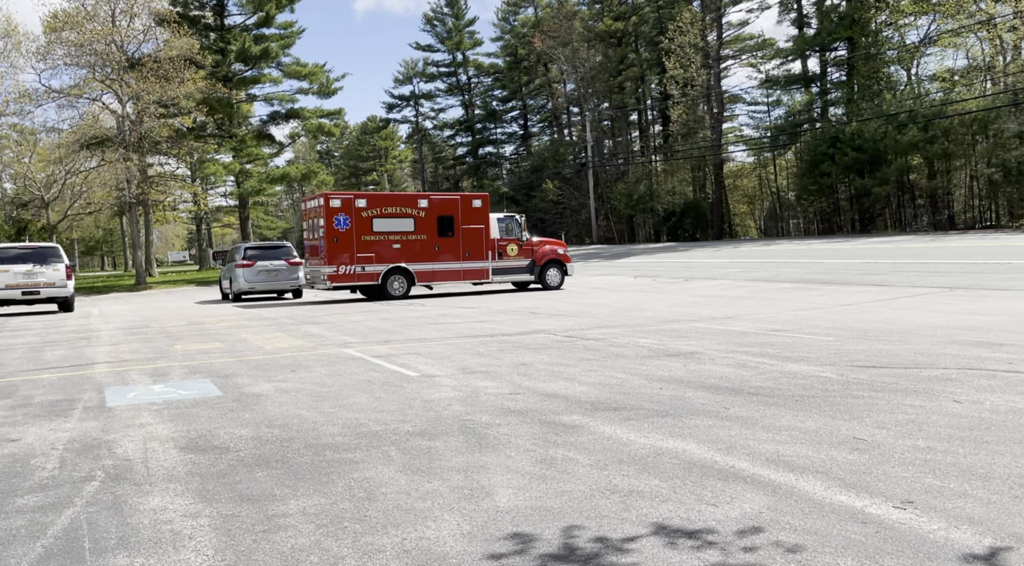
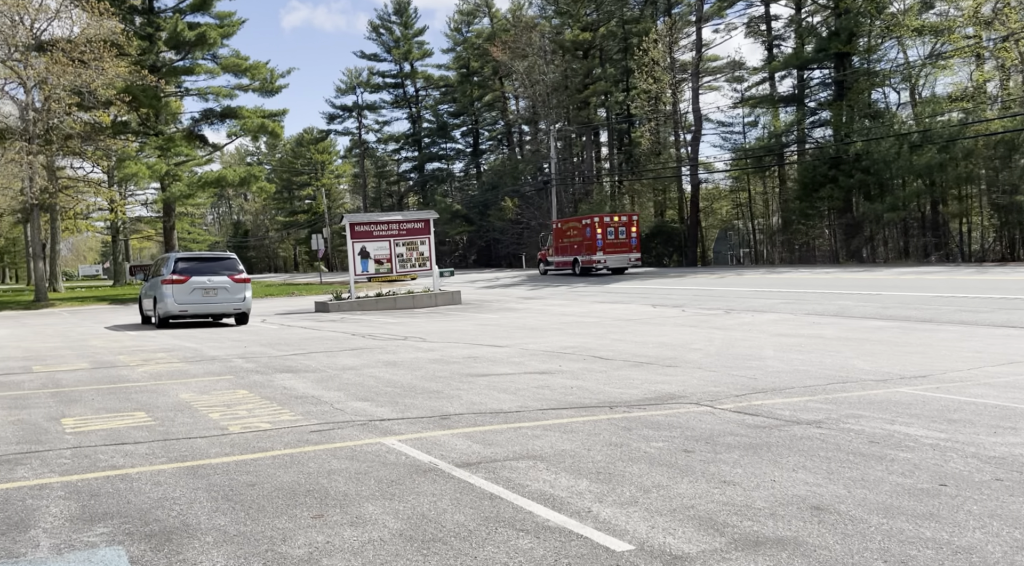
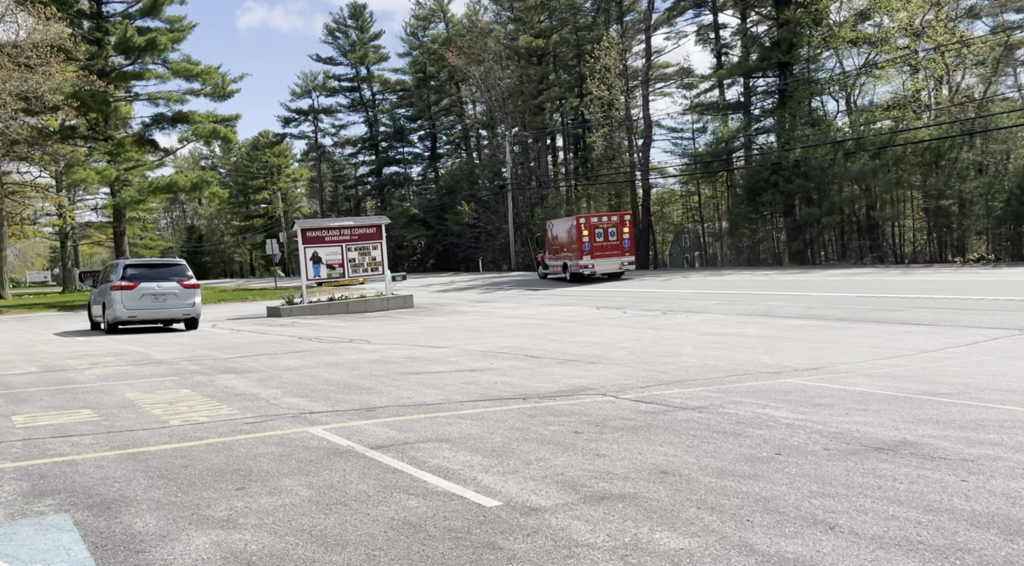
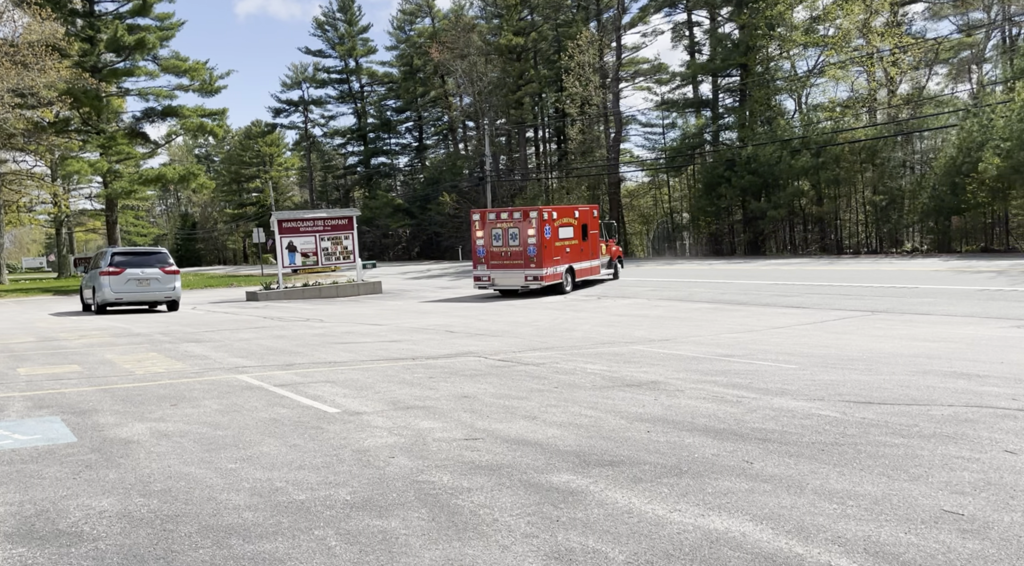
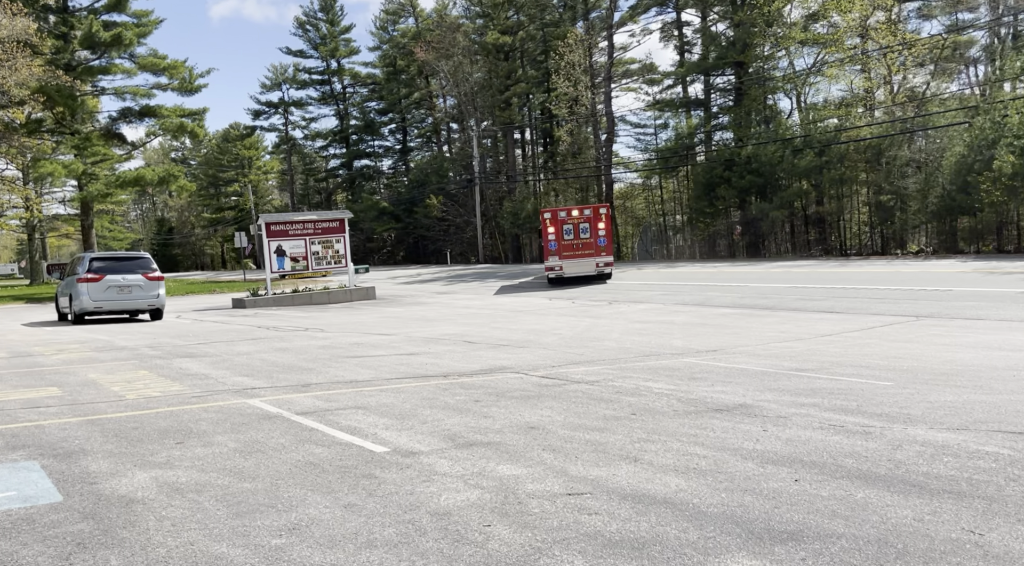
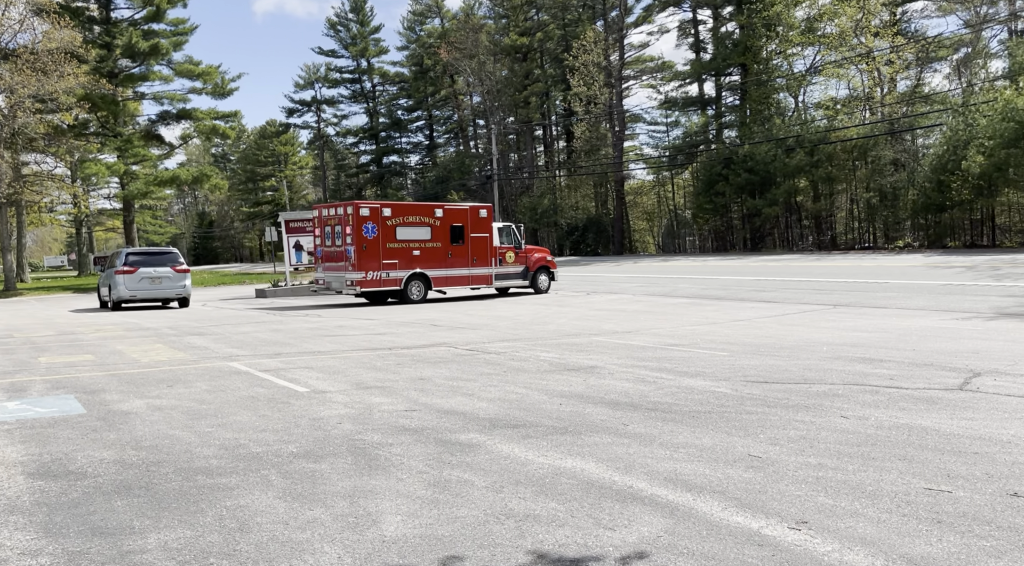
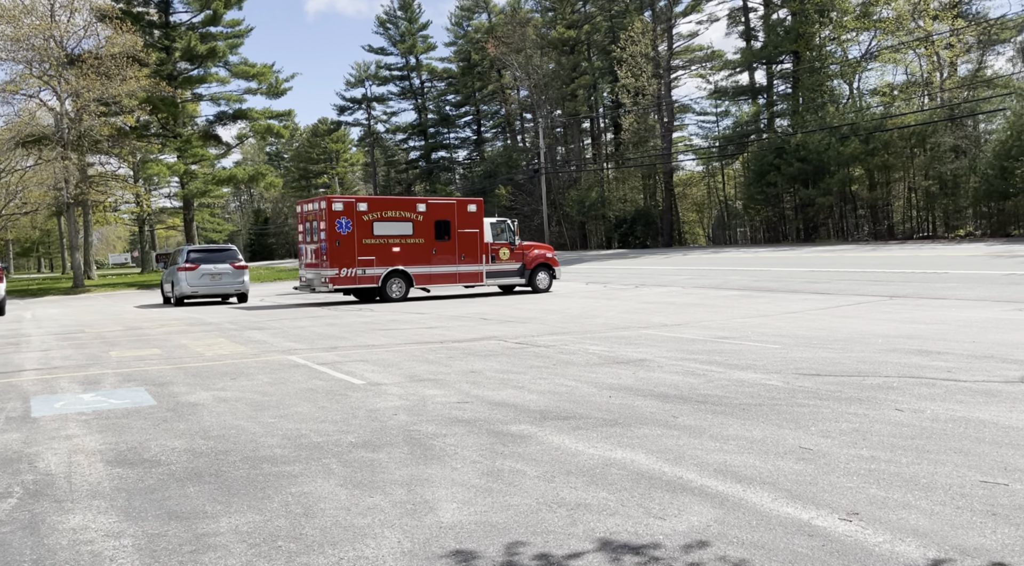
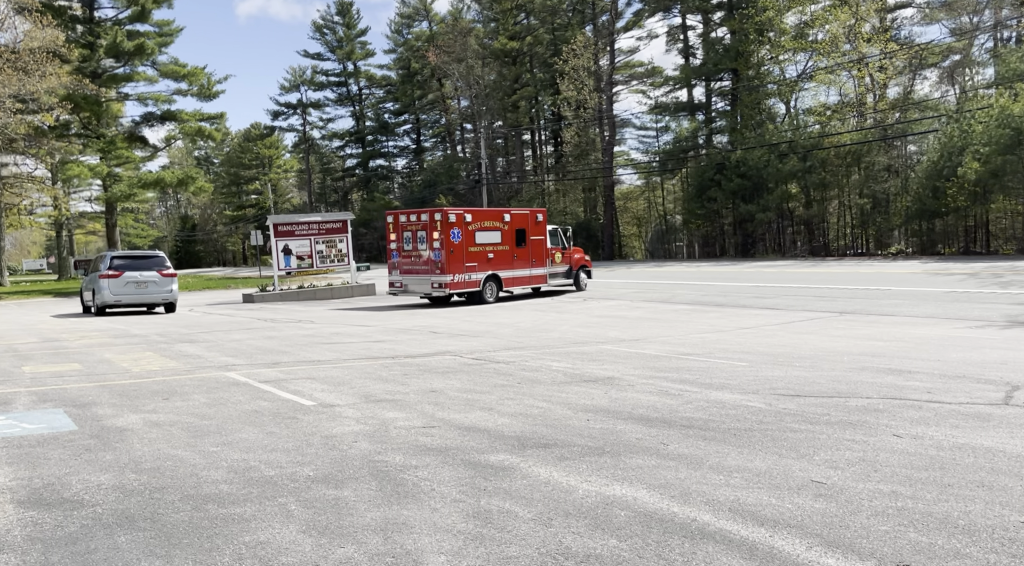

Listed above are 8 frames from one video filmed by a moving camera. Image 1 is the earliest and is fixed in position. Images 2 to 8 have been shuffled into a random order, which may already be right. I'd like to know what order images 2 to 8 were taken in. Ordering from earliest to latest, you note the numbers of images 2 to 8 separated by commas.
7, 6, 8, 4, 5, 3, 2
